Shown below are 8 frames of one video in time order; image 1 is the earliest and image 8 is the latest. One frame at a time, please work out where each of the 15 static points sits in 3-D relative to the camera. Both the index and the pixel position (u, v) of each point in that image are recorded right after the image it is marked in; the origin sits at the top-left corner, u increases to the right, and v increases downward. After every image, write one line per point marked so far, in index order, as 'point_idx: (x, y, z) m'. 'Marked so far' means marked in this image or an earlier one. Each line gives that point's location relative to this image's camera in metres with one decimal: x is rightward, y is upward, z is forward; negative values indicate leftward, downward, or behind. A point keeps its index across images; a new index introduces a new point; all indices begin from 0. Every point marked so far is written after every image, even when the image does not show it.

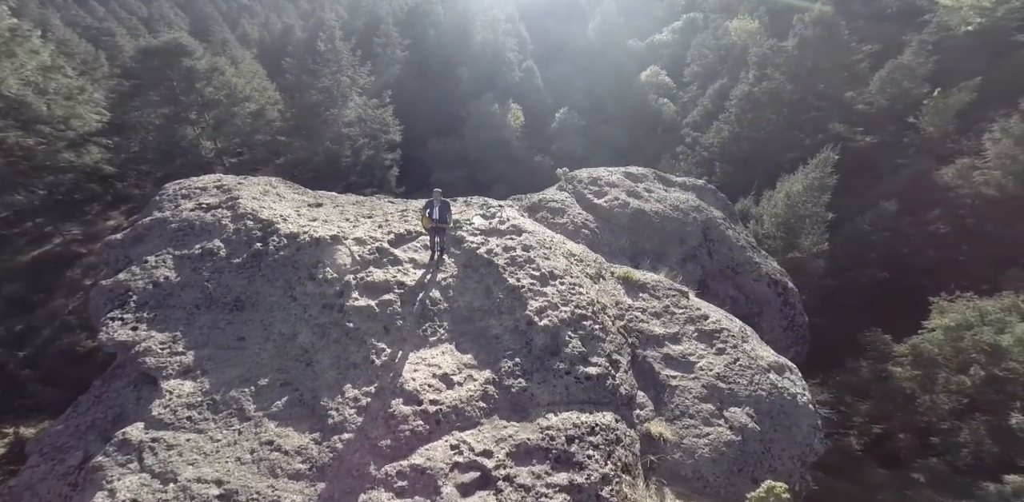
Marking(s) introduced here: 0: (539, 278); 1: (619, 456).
0: (+0.4, -0.3, +6.2) m
1: (+1.2, -2.4, +4.8) m
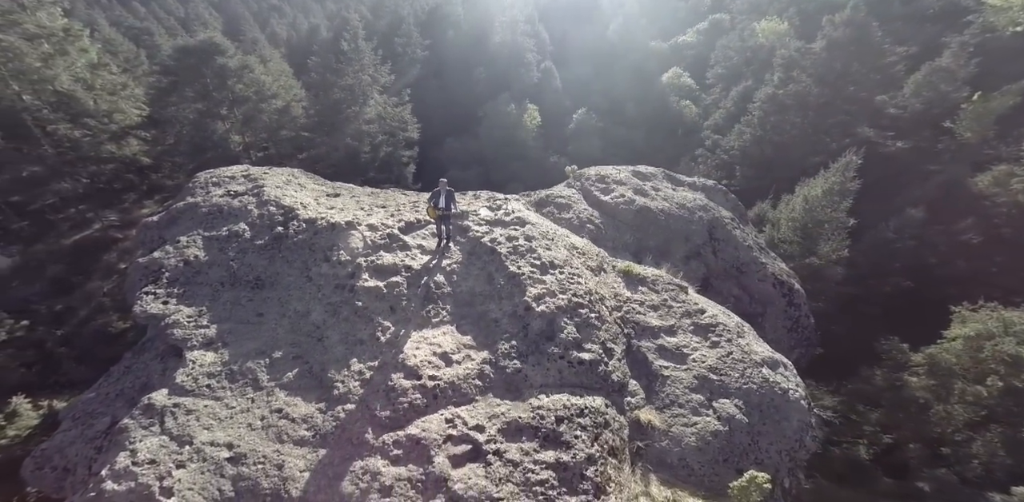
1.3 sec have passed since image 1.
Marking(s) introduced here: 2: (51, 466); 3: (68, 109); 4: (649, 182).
0: (+0.4, -0.2, +6.4) m
1: (+1.2, -2.2, +4.9) m
2: (-6.9, -3.3, +6.1) m
3: (-16.7, +5.3, +15.4) m
4: (+3.2, +1.7, +9.8) m
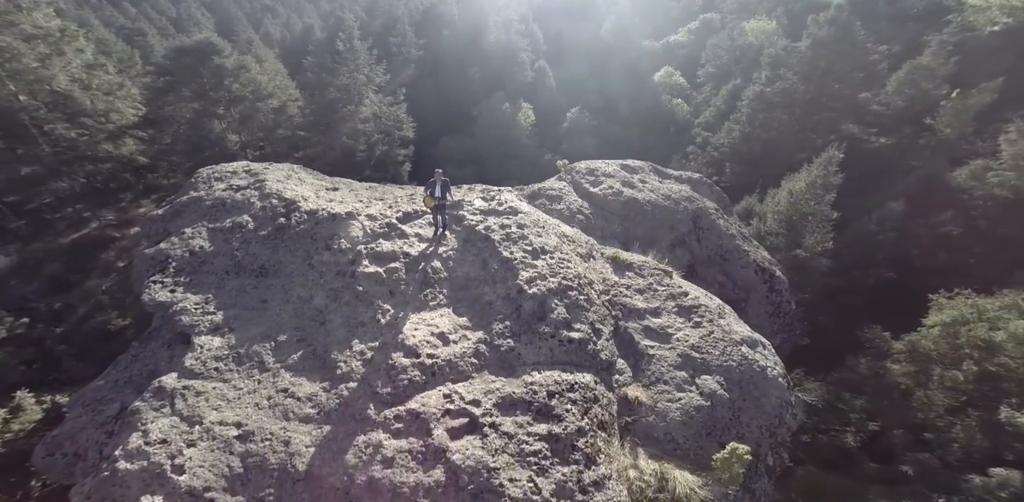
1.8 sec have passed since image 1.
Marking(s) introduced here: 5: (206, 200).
0: (+0.3, 0.0, +6.7) m
1: (+1.1, -2.0, +5.3) m
2: (-7.0, -3.2, +6.4) m
3: (-16.9, +5.4, +15.5) m
4: (+3.1, +1.9, +10.2) m
5: (-5.7, +1.0, +7.7) m
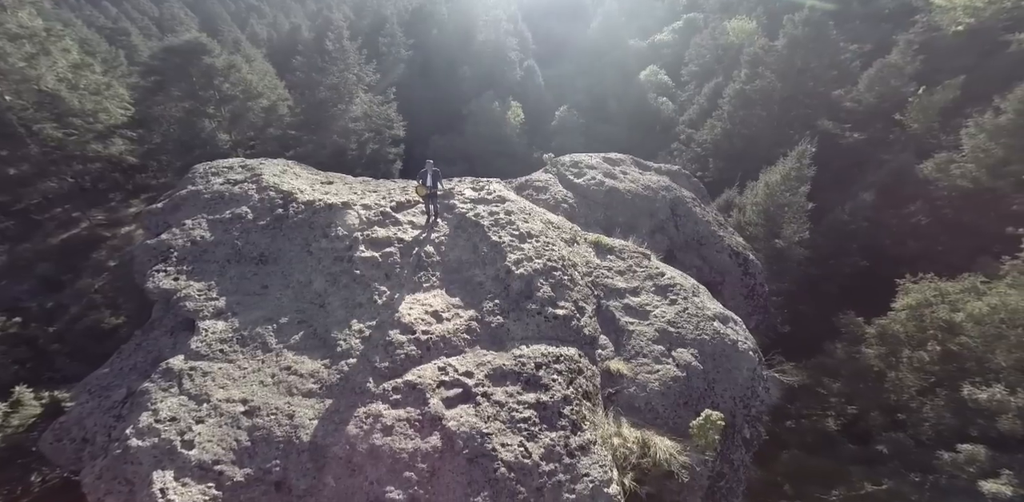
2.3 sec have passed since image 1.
0: (+0.1, +0.3, +7.2) m
1: (+0.9, -1.8, +5.7) m
2: (-7.1, -3.0, +6.6) m
3: (-17.4, +5.4, +15.5) m
4: (+2.7, +2.2, +10.6) m
5: (-6.0, +1.1, +8.0) m
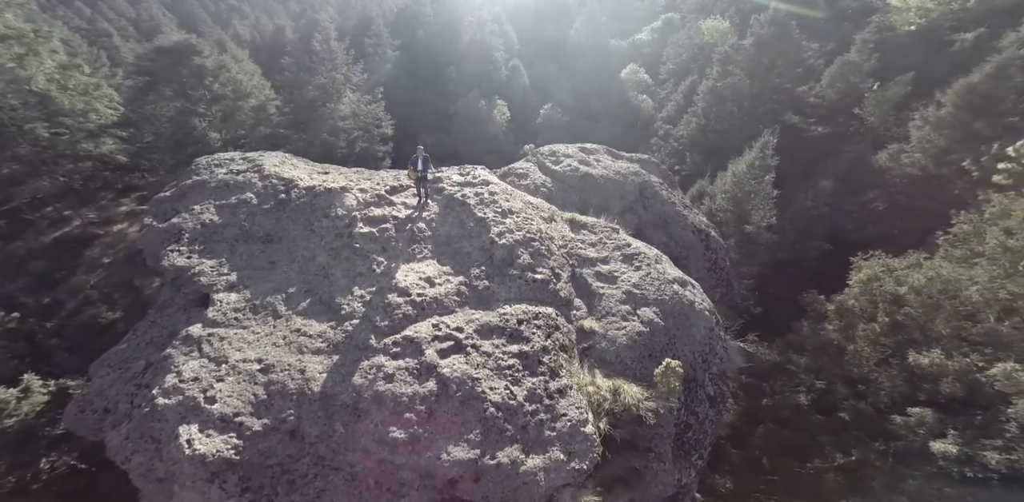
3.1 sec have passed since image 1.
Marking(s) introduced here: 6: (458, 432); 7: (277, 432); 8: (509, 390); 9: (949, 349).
0: (-0.2, +0.7, +8.0) m
1: (+0.7, -1.3, +6.5) m
2: (-7.4, -2.7, +7.2) m
3: (-18.1, +5.5, +15.8) m
4: (+2.3, +2.7, +11.5) m
5: (-6.3, +1.5, +8.6) m
6: (-0.7, -2.3, +5.4) m
7: (-3.1, -2.4, +5.5) m
8: (-0.1, -1.9, +5.7) m
9: (+11.3, -2.6, +10.5) m
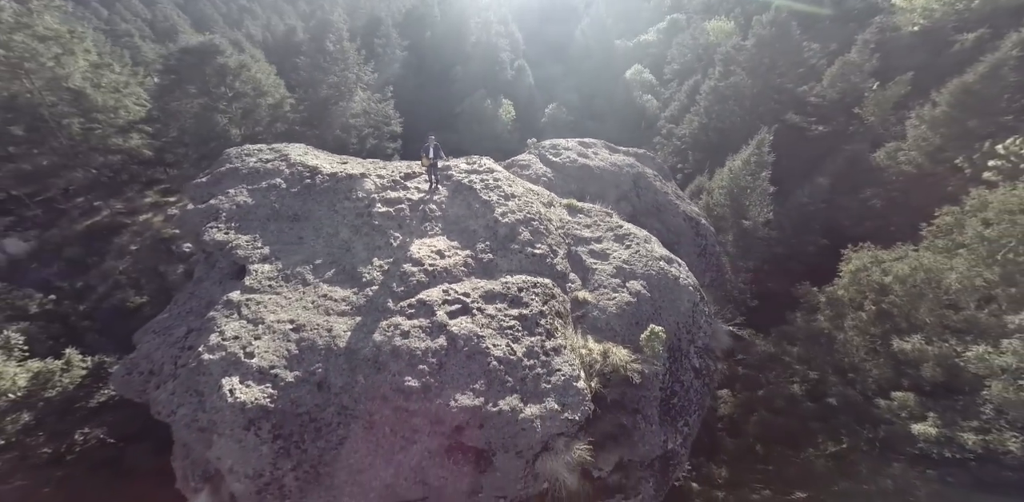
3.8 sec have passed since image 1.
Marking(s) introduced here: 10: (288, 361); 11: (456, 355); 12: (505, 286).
0: (-0.2, +1.1, +8.7) m
1: (+0.7, -1.0, +7.3) m
2: (-7.4, -2.3, +8.1) m
3: (-17.9, +6.0, +16.8) m
4: (+2.4, +3.0, +12.3) m
5: (-6.3, +1.9, +9.5) m
6: (-0.7, -1.9, +6.2) m
7: (-3.1, -2.0, +6.3) m
8: (-0.1, -1.5, +6.5) m
9: (+11.4, -2.3, +11.1) m
10: (-3.5, -1.7, +6.5) m
11: (-0.9, -1.6, +6.3) m
12: (-0.1, -0.6, +7.2) m
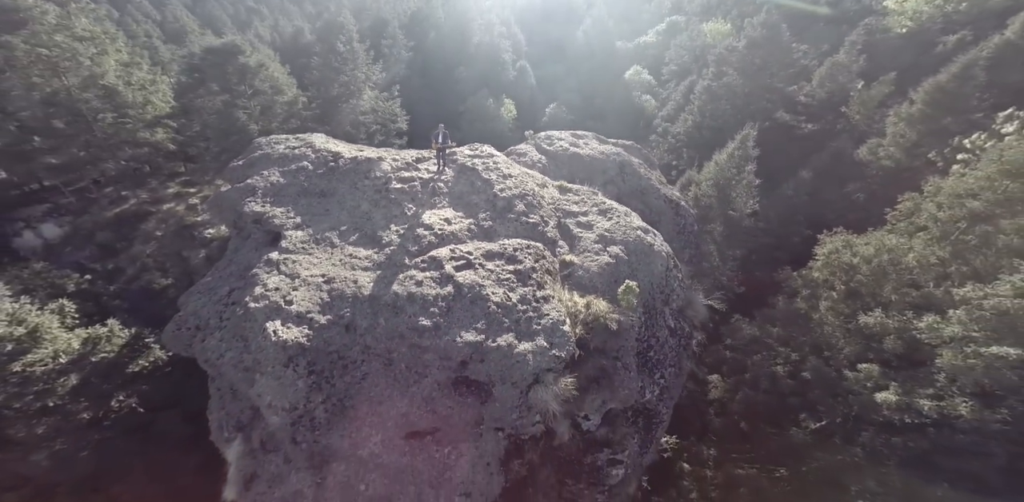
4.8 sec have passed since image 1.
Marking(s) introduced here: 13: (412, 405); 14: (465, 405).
0: (-0.2, +1.7, +10.0) m
1: (+0.7, -0.3, +8.5) m
2: (-7.4, -1.6, +9.3) m
3: (-17.8, +6.7, +18.2) m
4: (+2.4, +3.6, +13.5) m
5: (-6.3, +2.5, +10.7) m
6: (-0.8, -1.3, +7.4) m
7: (-3.2, -1.4, +7.5) m
8: (-0.1, -0.8, +7.7) m
9: (+11.4, -1.8, +12.2) m
10: (-3.6, -1.0, +7.7) m
11: (-1.0, -1.0, +7.5) m
12: (-0.2, 0.0, +8.4) m
13: (-1.7, -2.7, +7.1) m
14: (-0.8, -2.7, +7.1) m
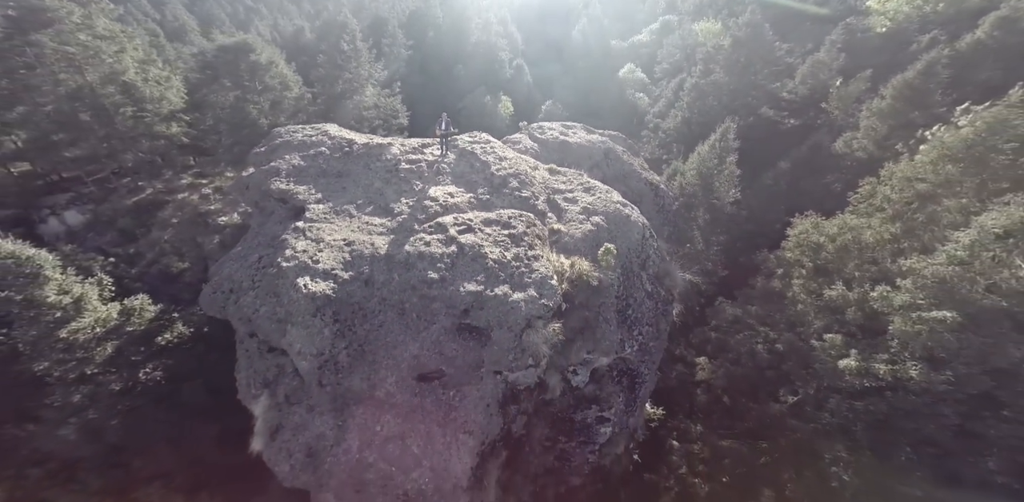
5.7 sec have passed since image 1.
0: (-0.3, +2.4, +11.2) m
1: (+0.5, +0.4, +9.8) m
2: (-7.5, -0.9, +10.5) m
3: (-18.0, +7.3, +19.3) m
4: (+2.2, +4.3, +14.7) m
5: (-6.4, +3.2, +11.9) m
6: (-0.9, -0.6, +8.6) m
7: (-3.3, -0.7, +8.8) m
8: (-0.2, -0.1, +8.9) m
9: (+11.2, -1.1, +13.5) m
10: (-3.7, -0.3, +8.9) m
11: (-1.1, -0.3, +8.8) m
12: (-0.3, +0.7, +9.7) m
13: (-1.8, -2.0, +8.4) m
14: (-0.9, -2.0, +8.4) m
